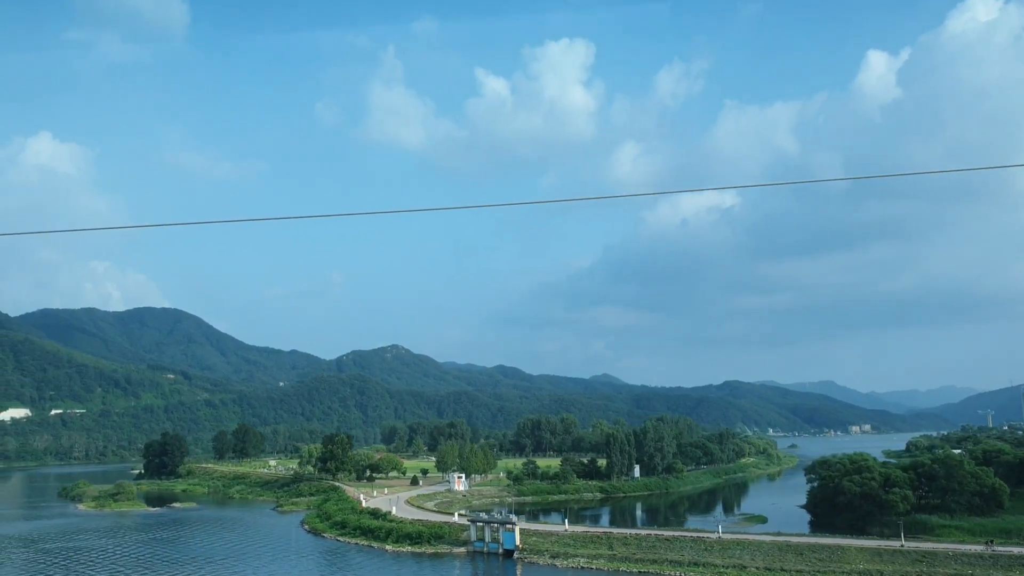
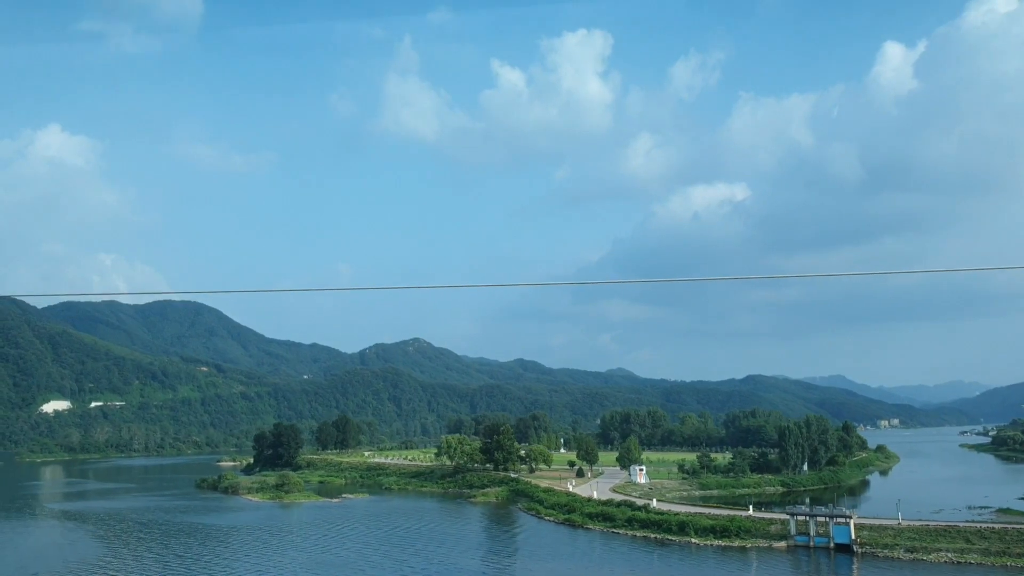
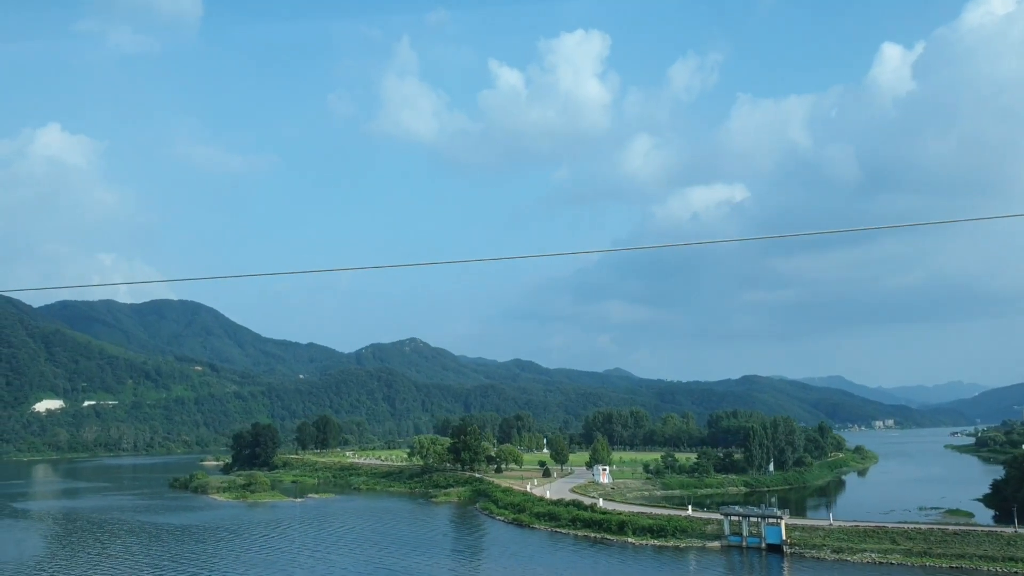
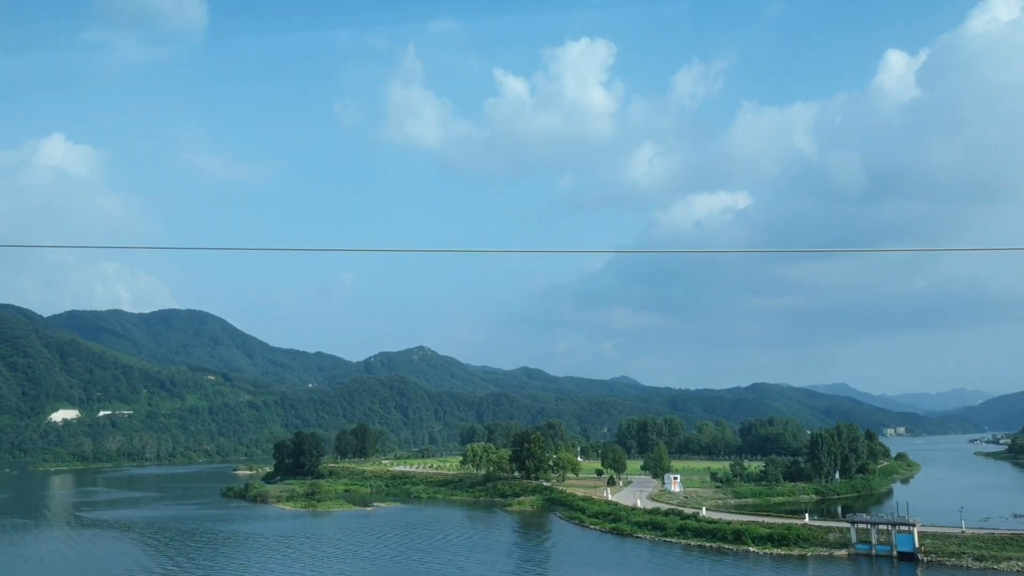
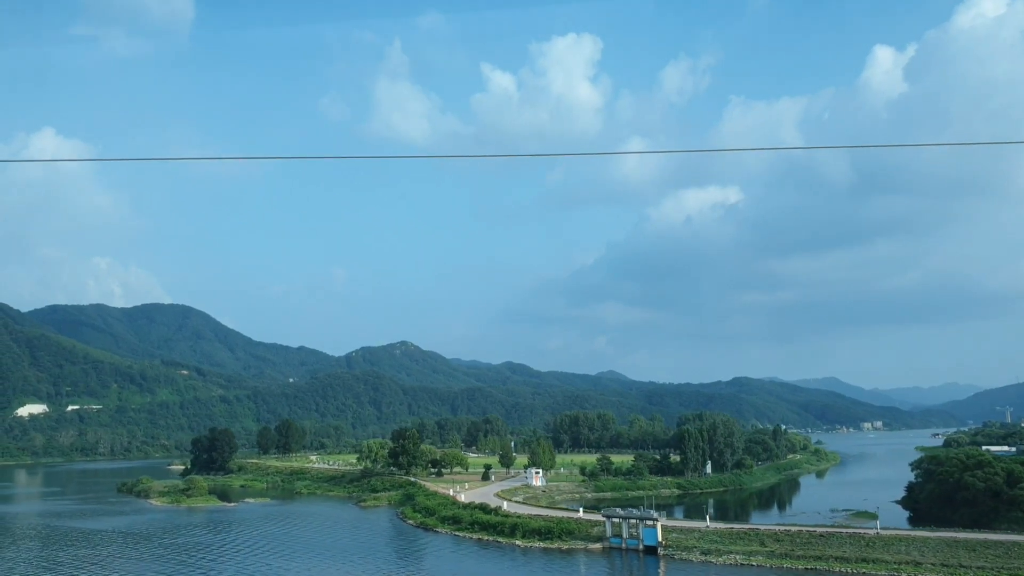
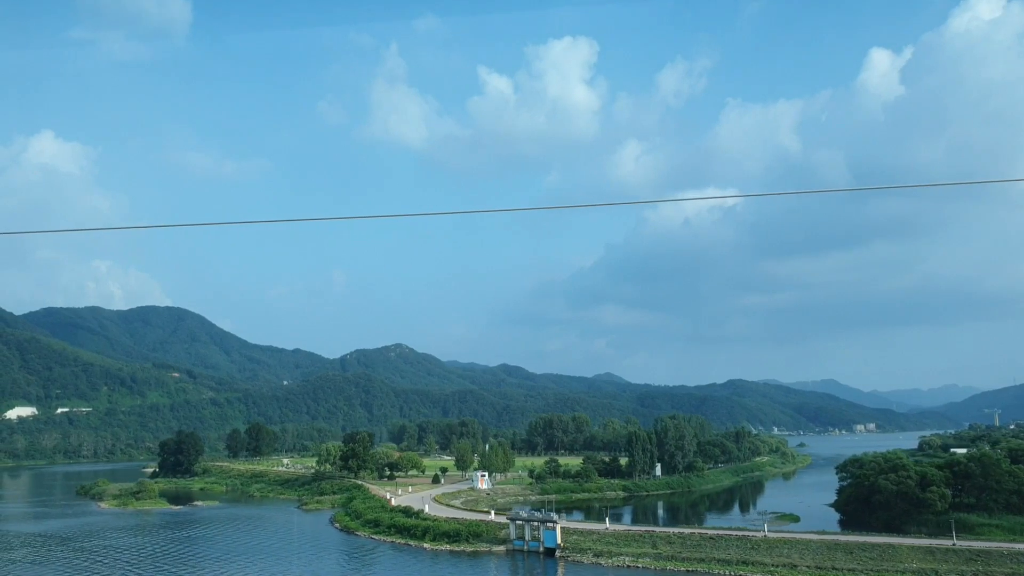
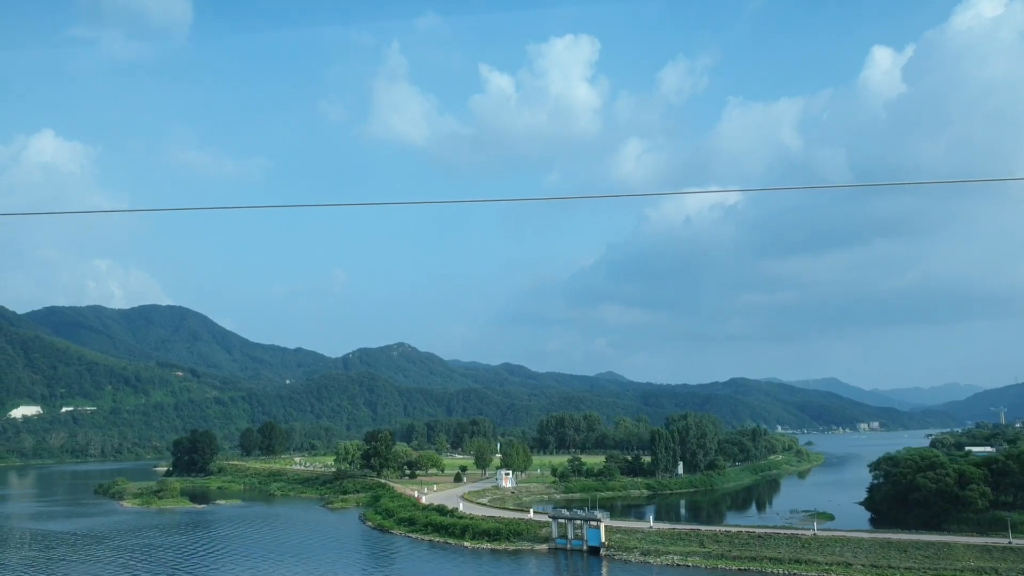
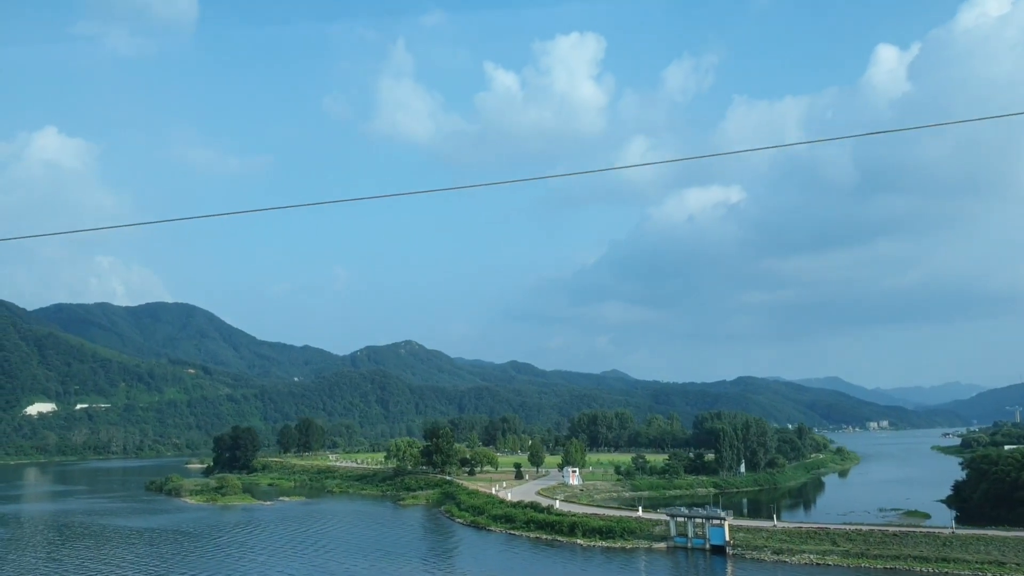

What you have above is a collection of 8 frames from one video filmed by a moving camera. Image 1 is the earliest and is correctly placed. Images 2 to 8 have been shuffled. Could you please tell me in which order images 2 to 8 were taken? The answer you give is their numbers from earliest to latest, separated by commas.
6, 7, 5, 8, 3, 2, 4
